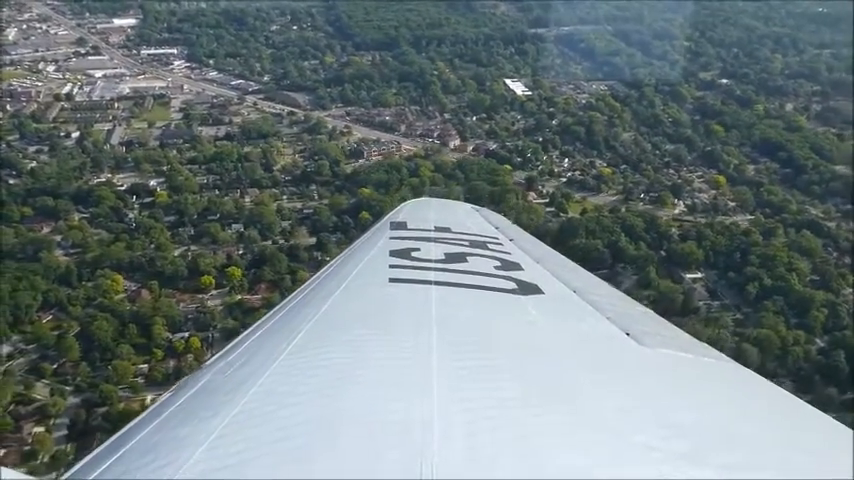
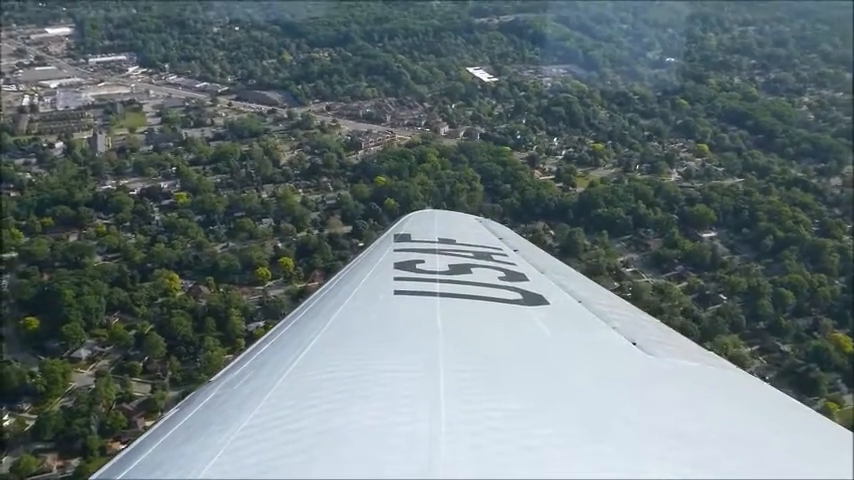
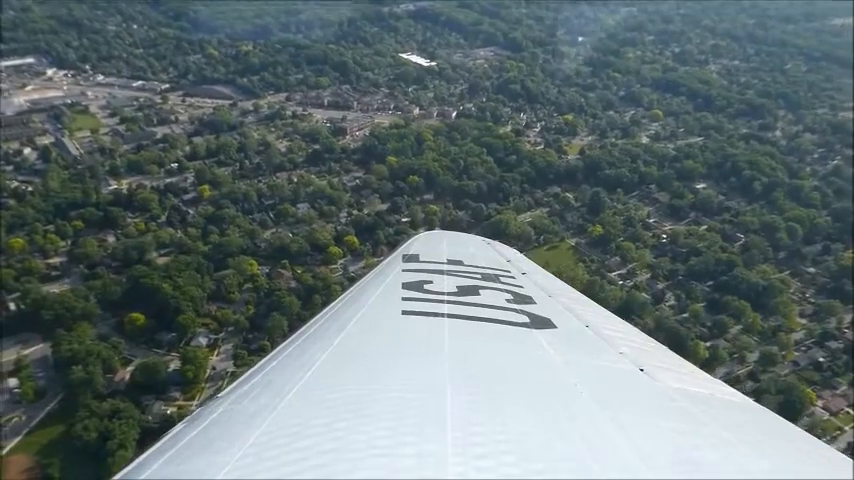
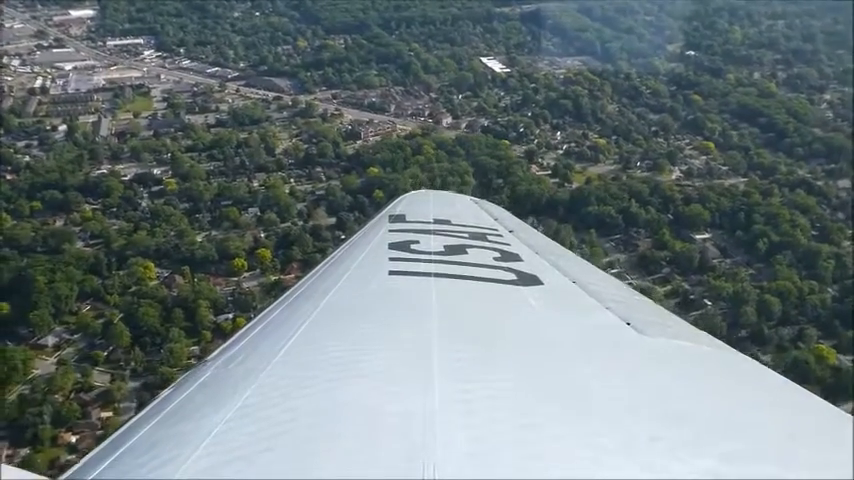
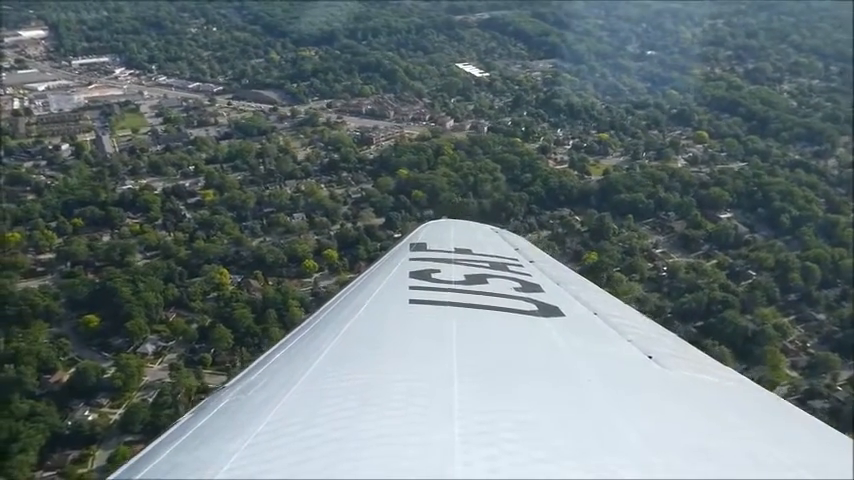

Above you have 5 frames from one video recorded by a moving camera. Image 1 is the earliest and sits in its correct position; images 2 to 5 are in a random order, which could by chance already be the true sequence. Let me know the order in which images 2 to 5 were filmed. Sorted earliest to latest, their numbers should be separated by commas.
4, 2, 5, 3
